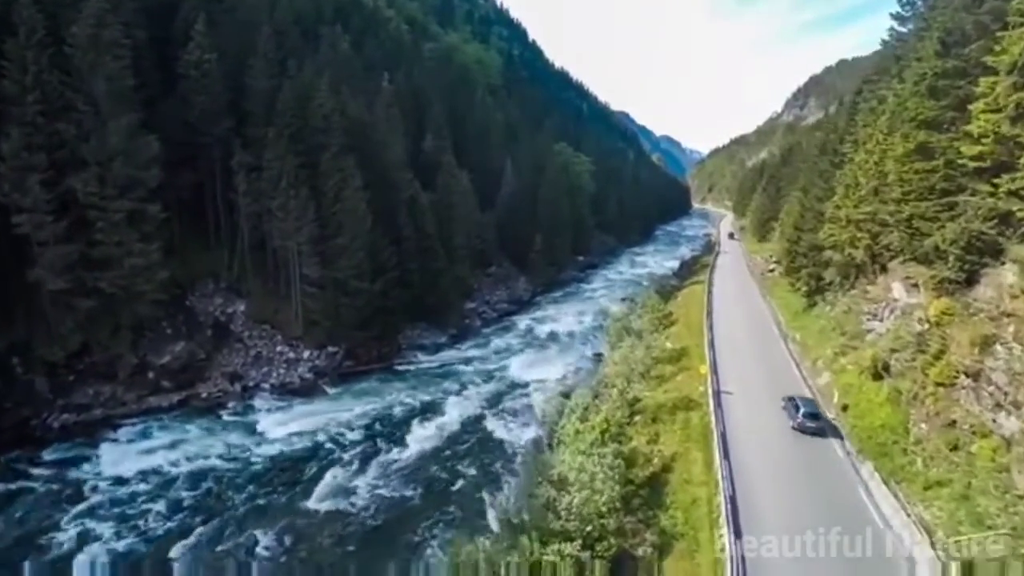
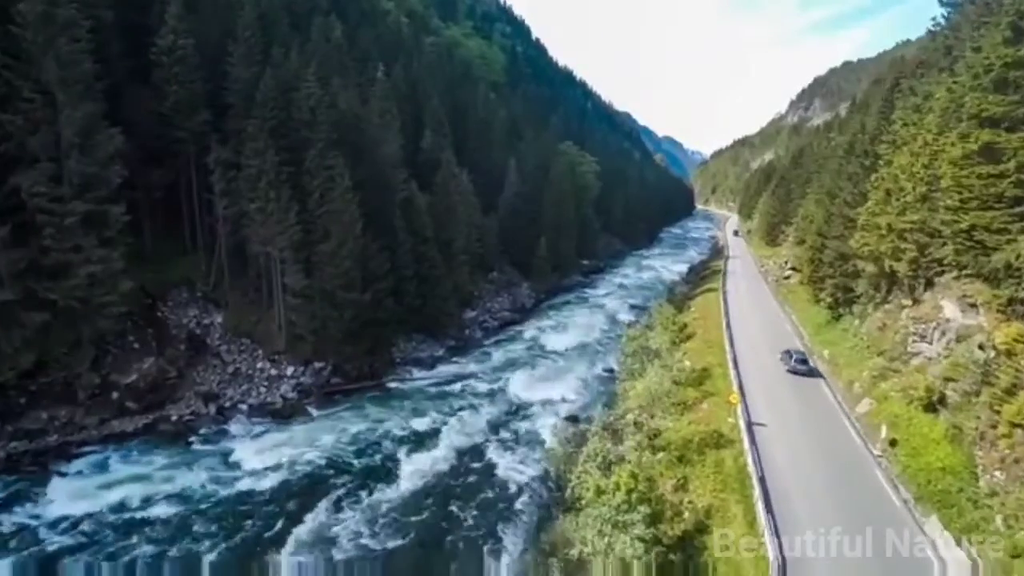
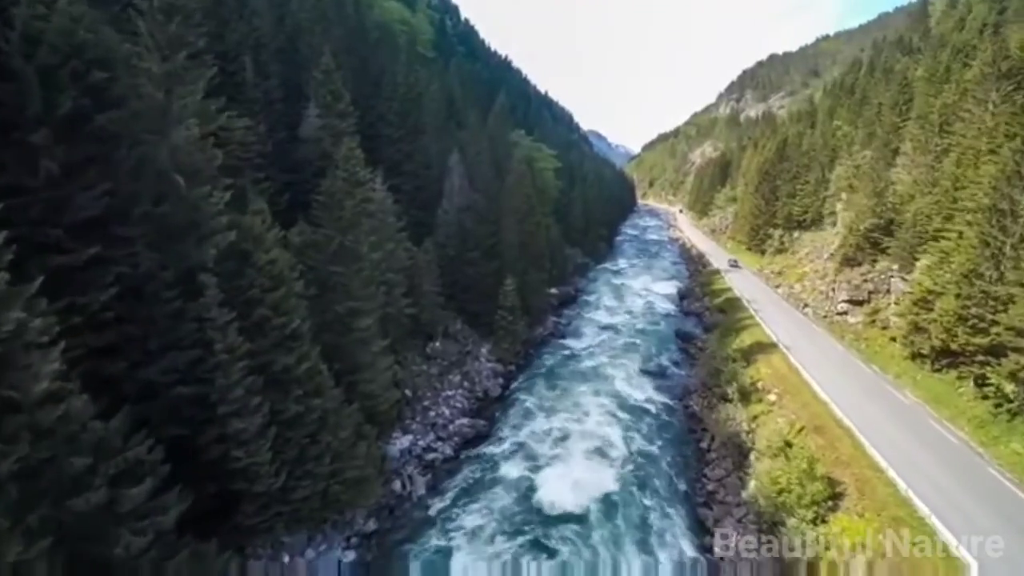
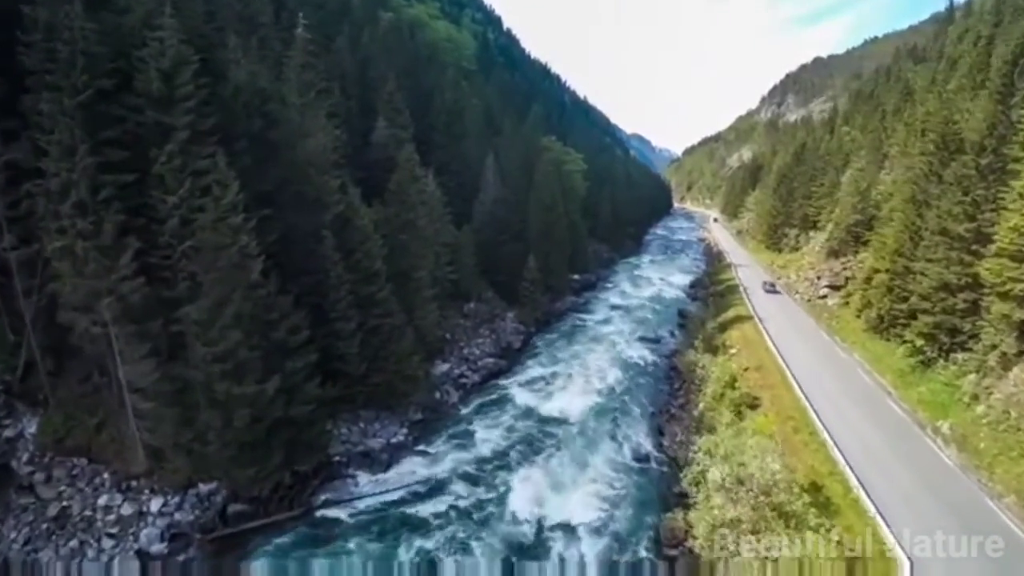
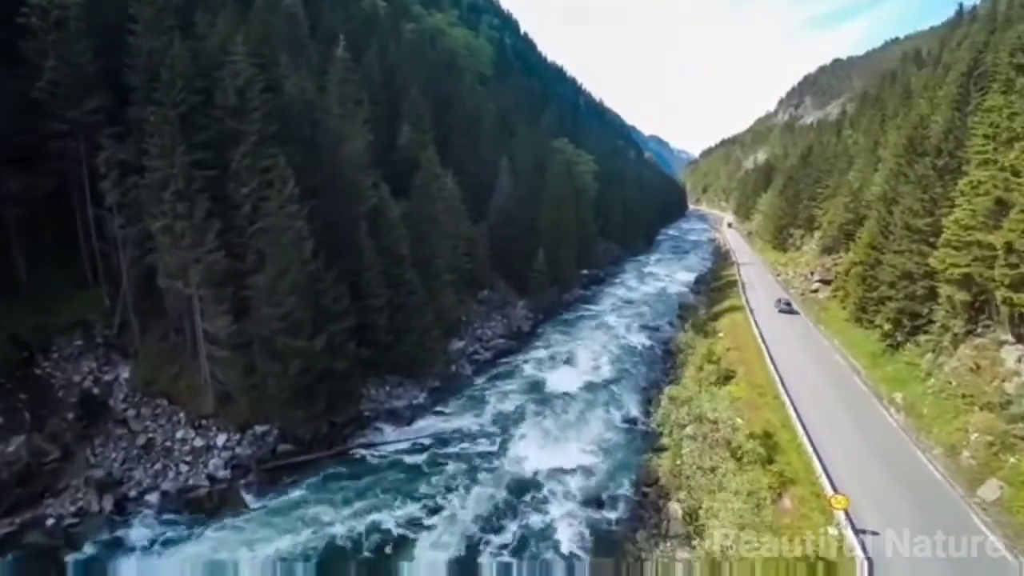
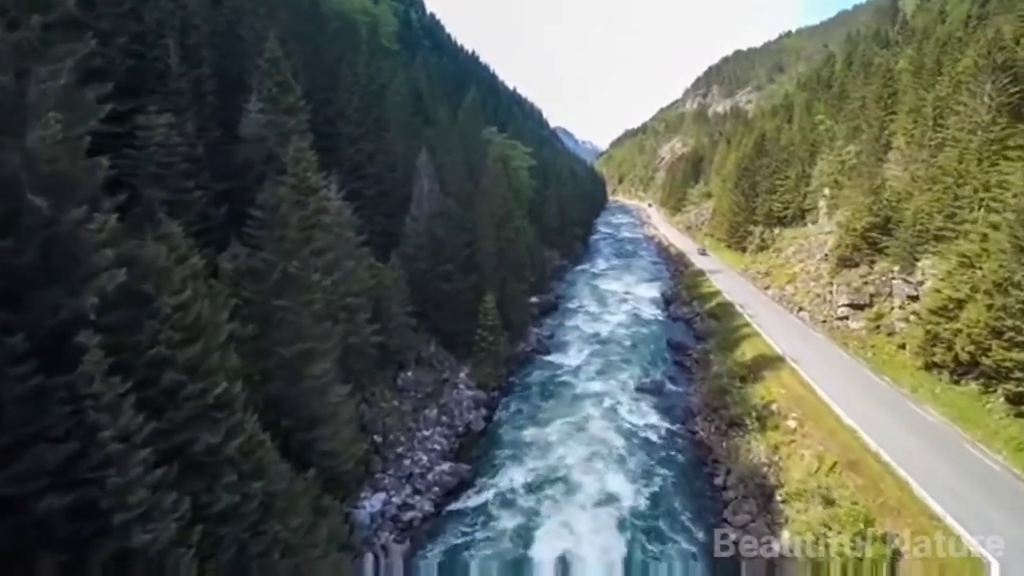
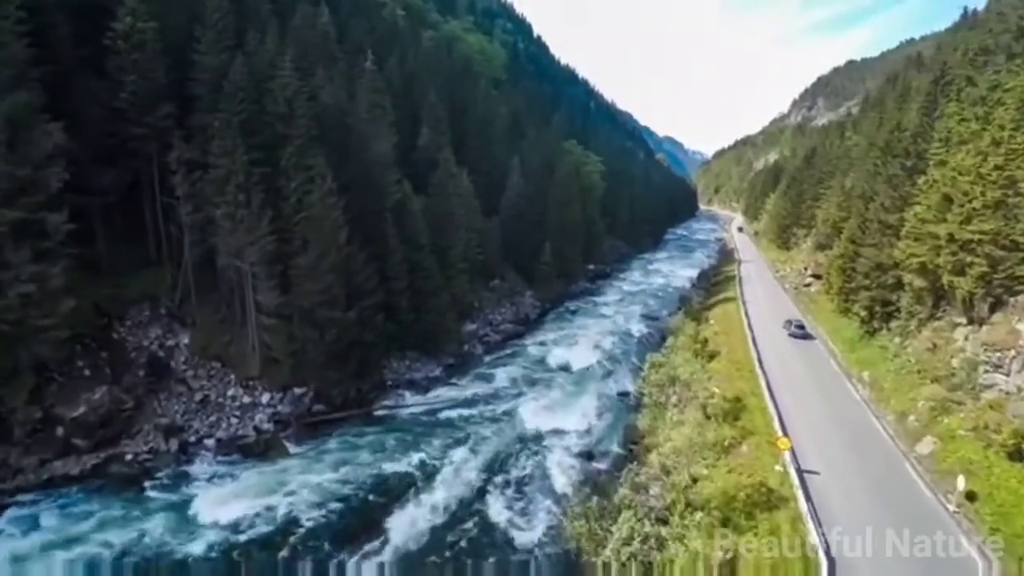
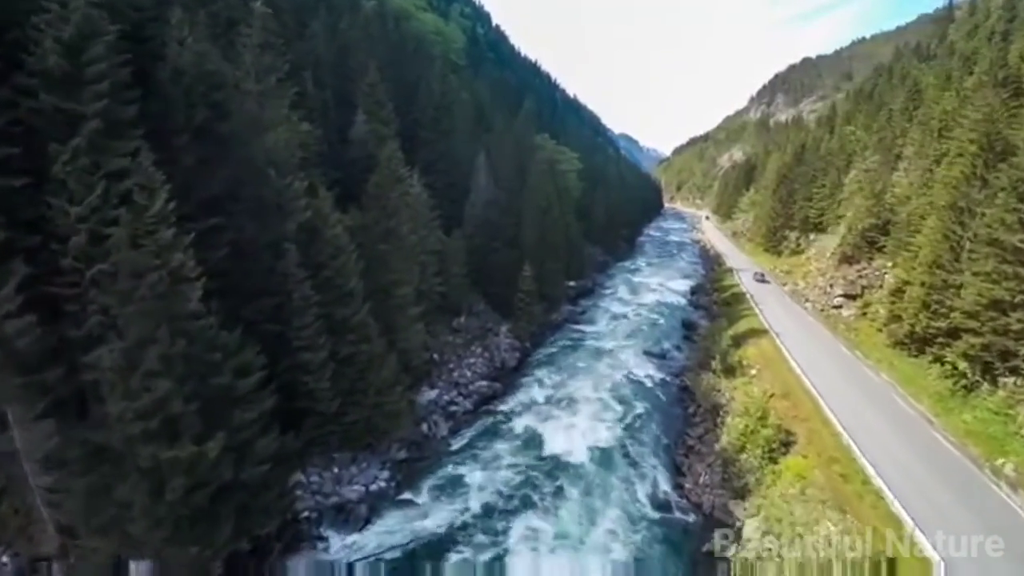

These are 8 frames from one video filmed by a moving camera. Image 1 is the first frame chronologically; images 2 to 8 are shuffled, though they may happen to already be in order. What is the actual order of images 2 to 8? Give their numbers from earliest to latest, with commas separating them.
2, 7, 5, 4, 8, 3, 6
